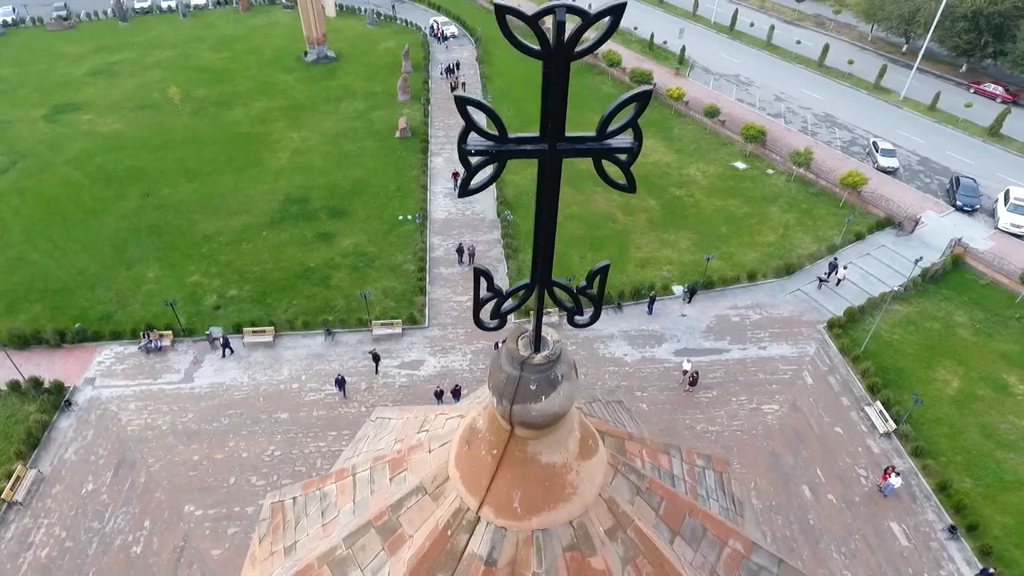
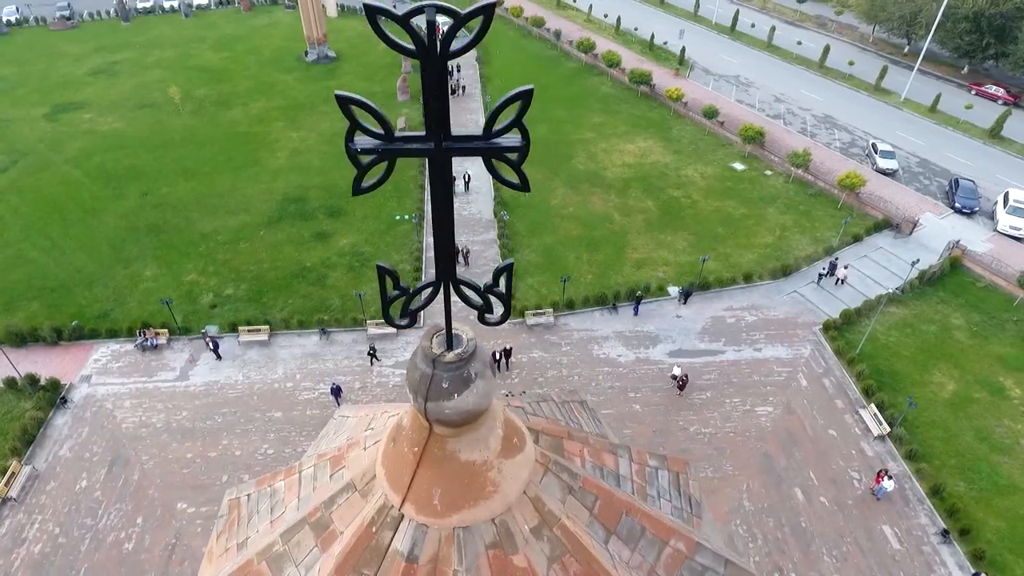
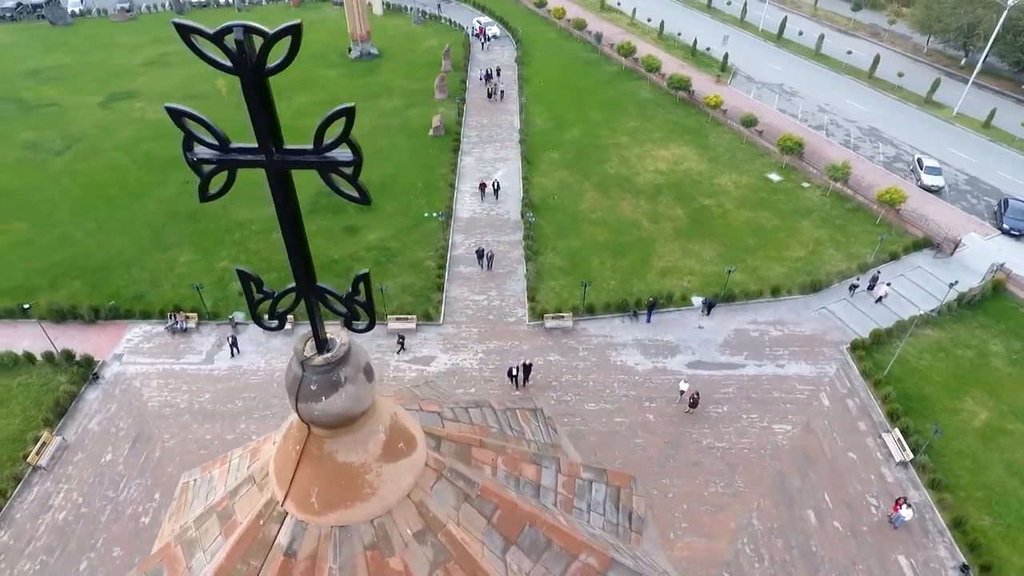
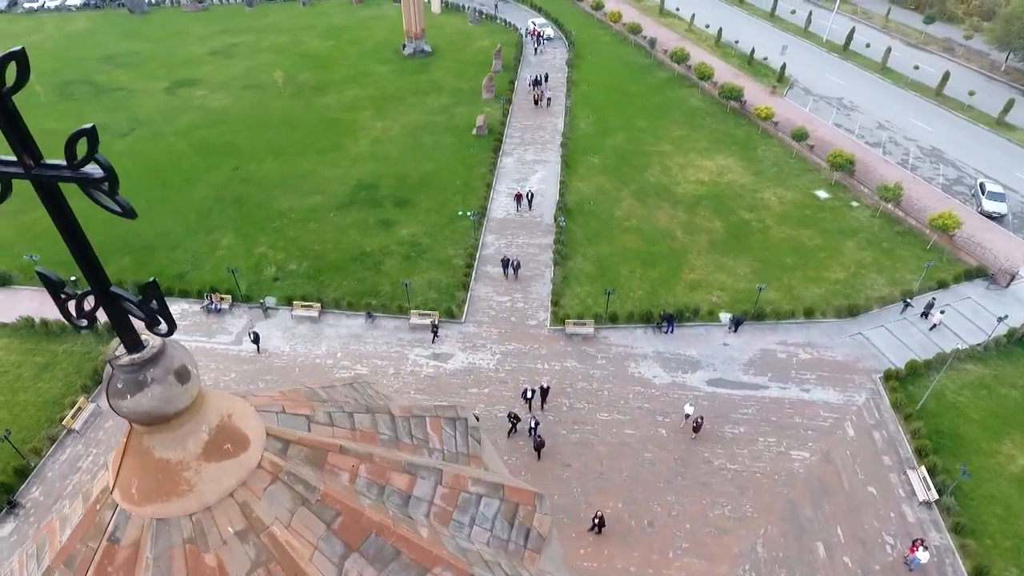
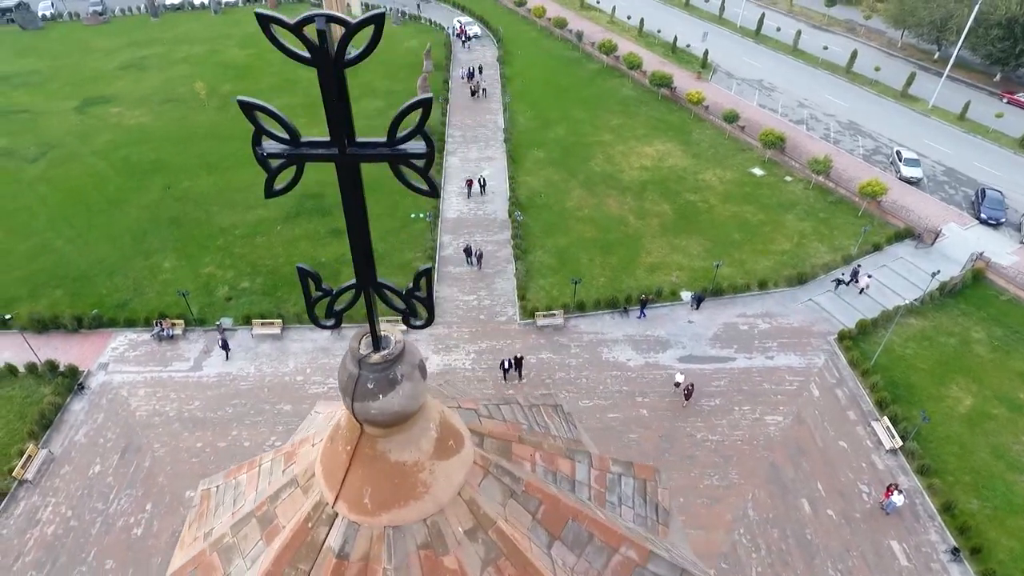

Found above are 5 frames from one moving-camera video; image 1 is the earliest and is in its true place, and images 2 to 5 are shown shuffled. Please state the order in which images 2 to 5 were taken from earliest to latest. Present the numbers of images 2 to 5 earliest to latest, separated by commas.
2, 5, 3, 4
